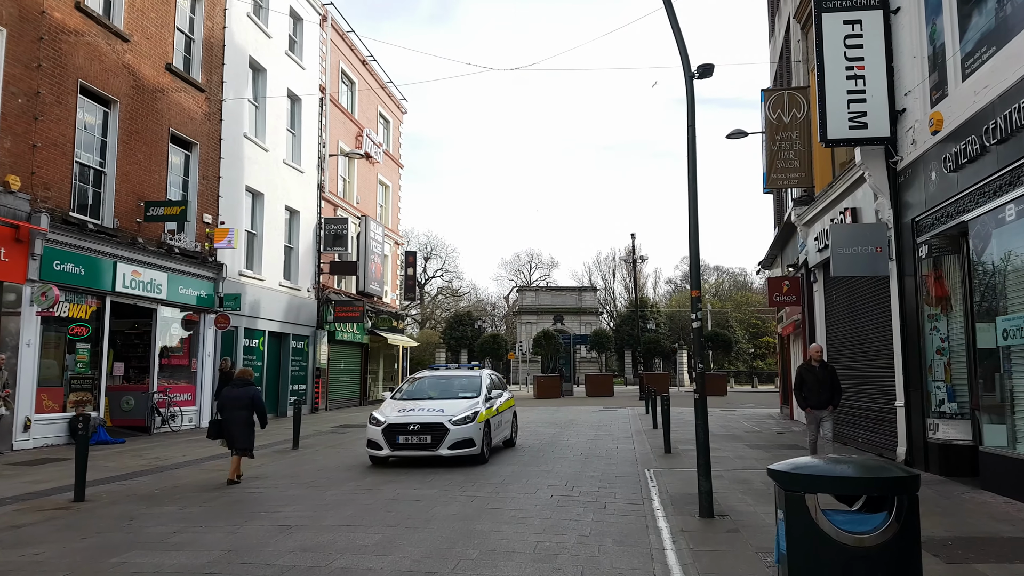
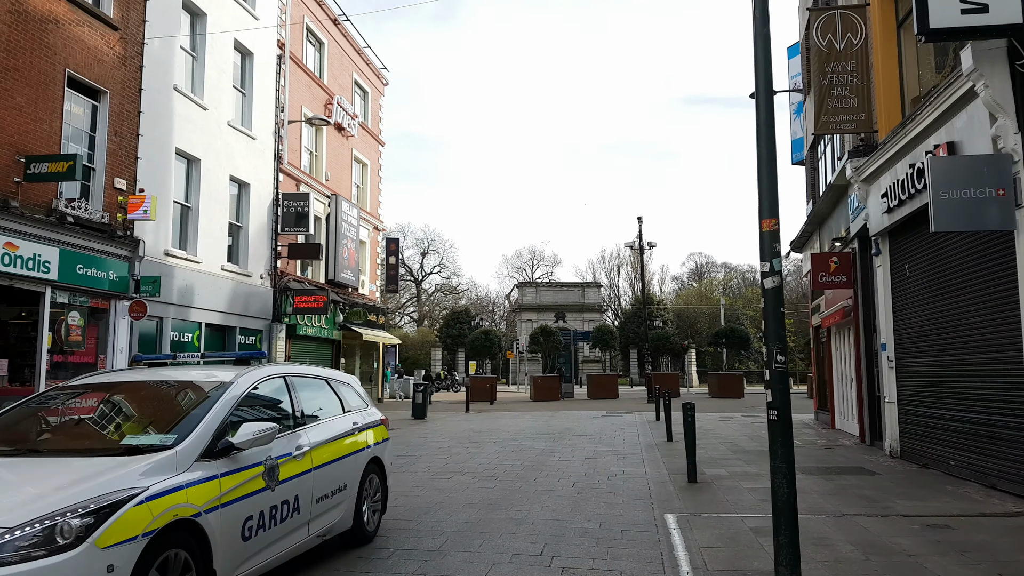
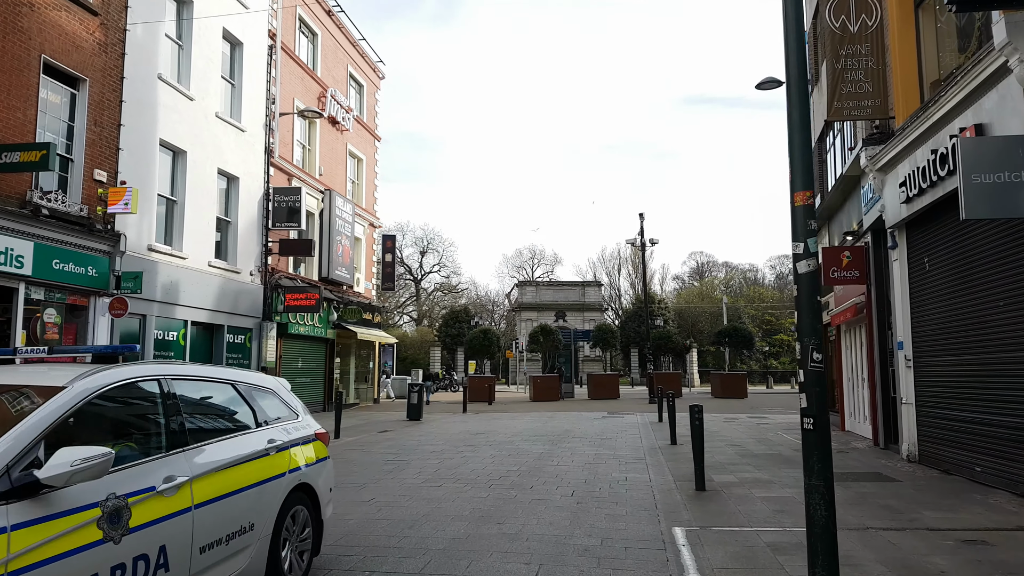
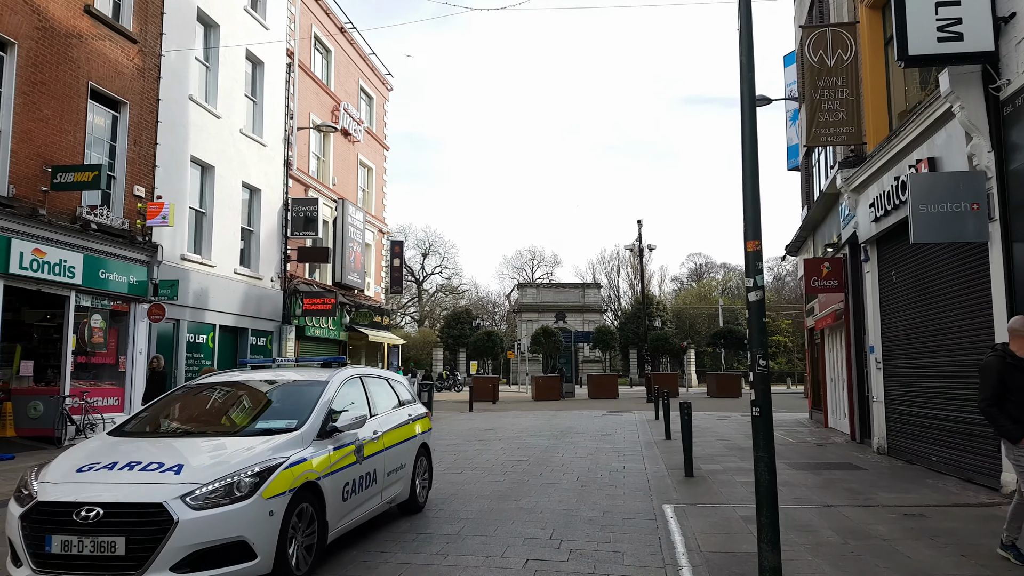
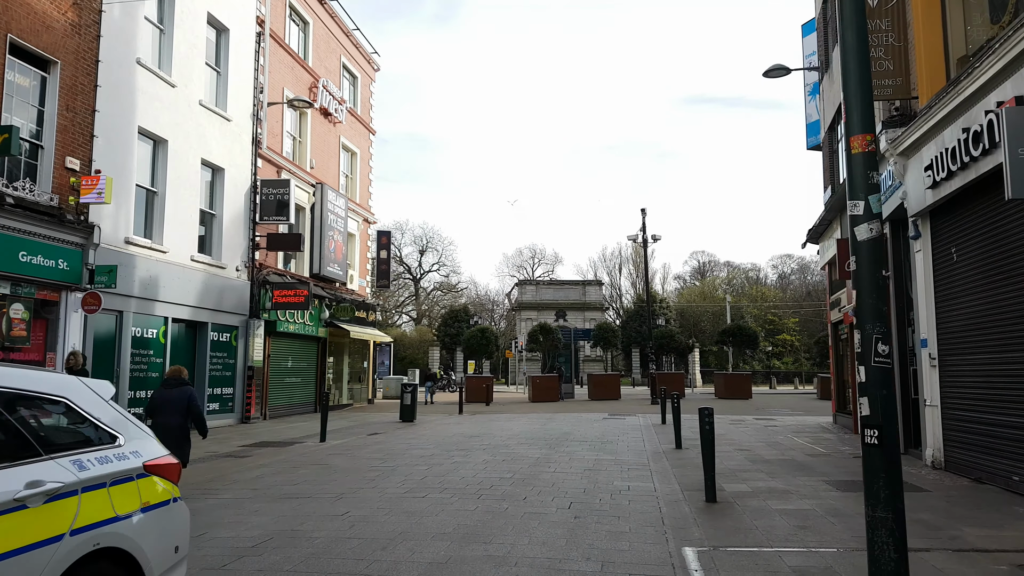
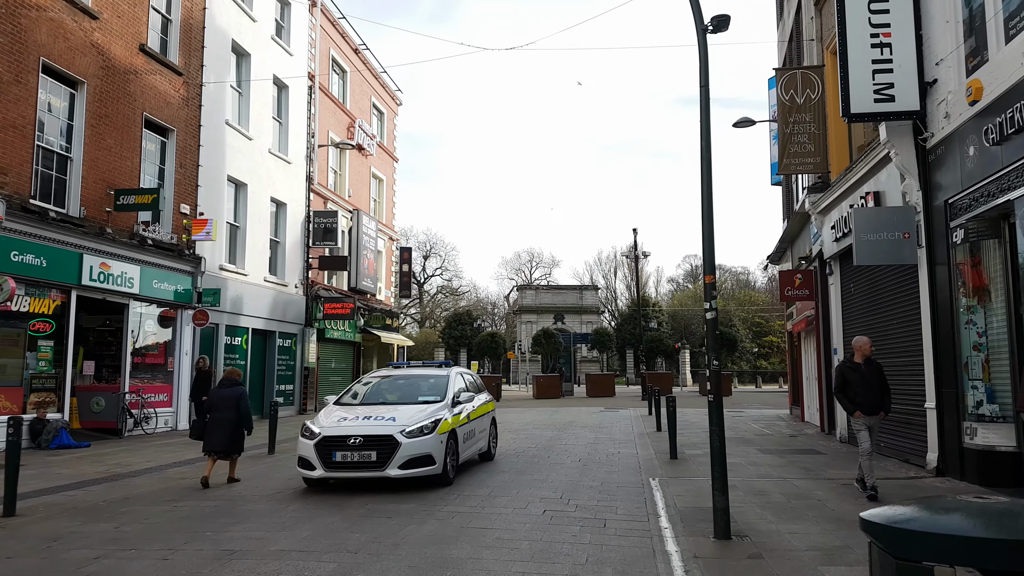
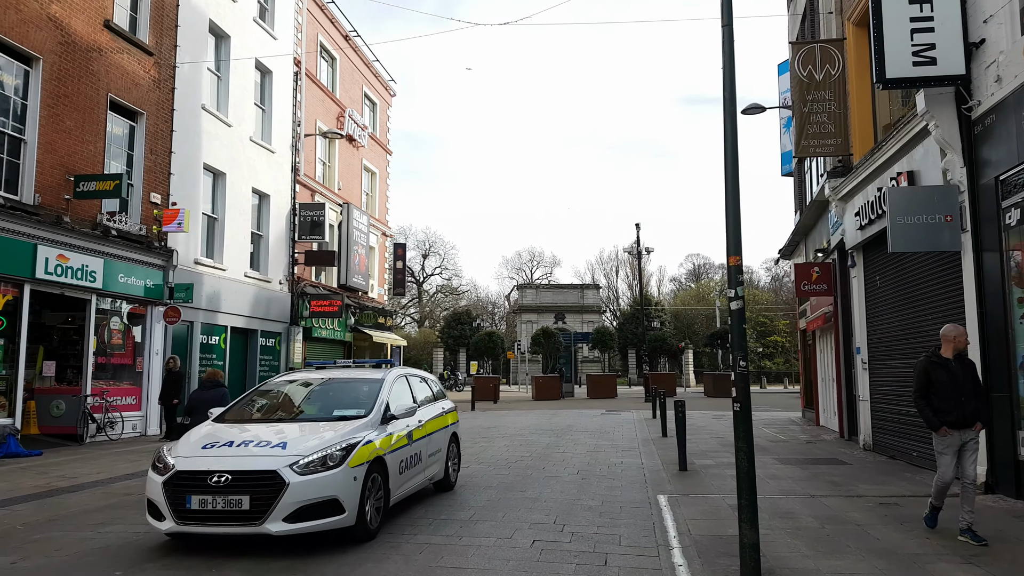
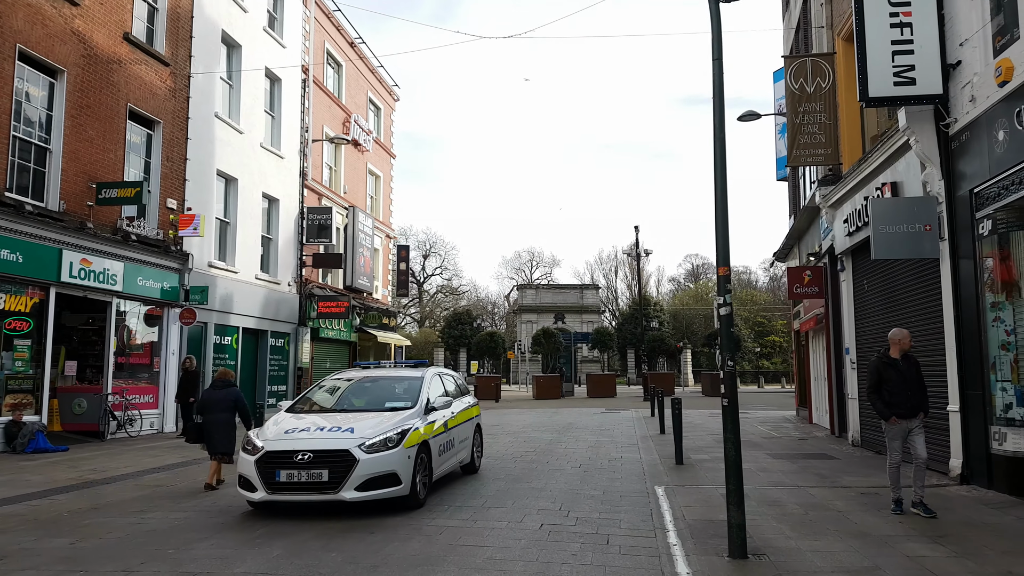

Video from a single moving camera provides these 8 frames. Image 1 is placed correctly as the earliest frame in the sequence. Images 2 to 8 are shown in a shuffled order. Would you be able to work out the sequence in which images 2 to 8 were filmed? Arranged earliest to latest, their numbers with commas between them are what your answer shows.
6, 8, 7, 4, 2, 3, 5
